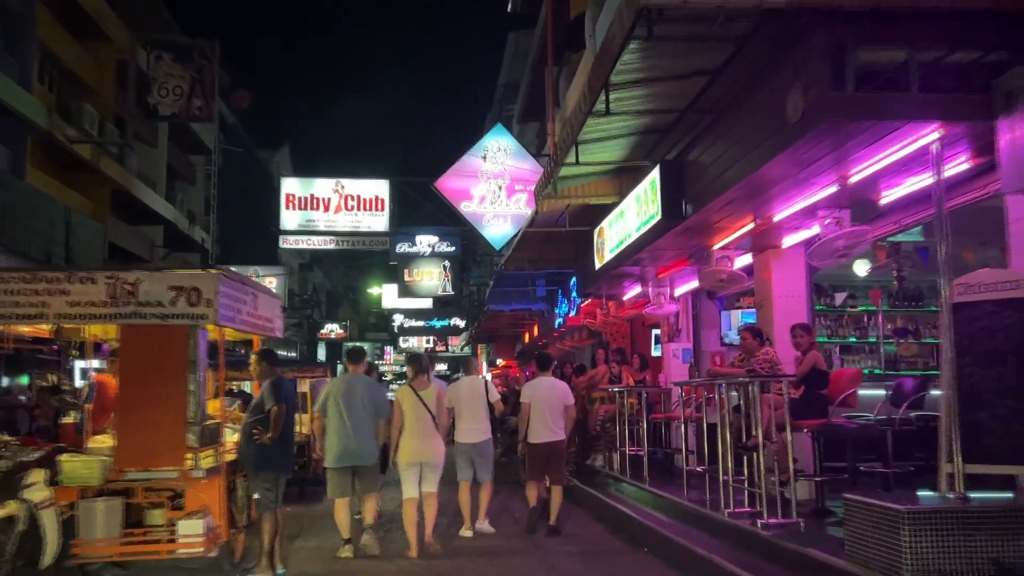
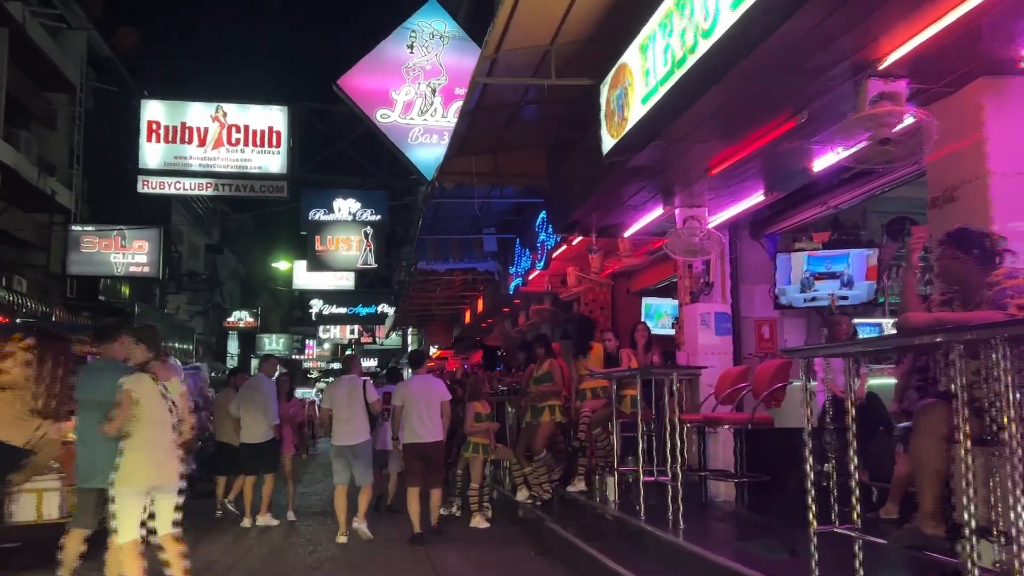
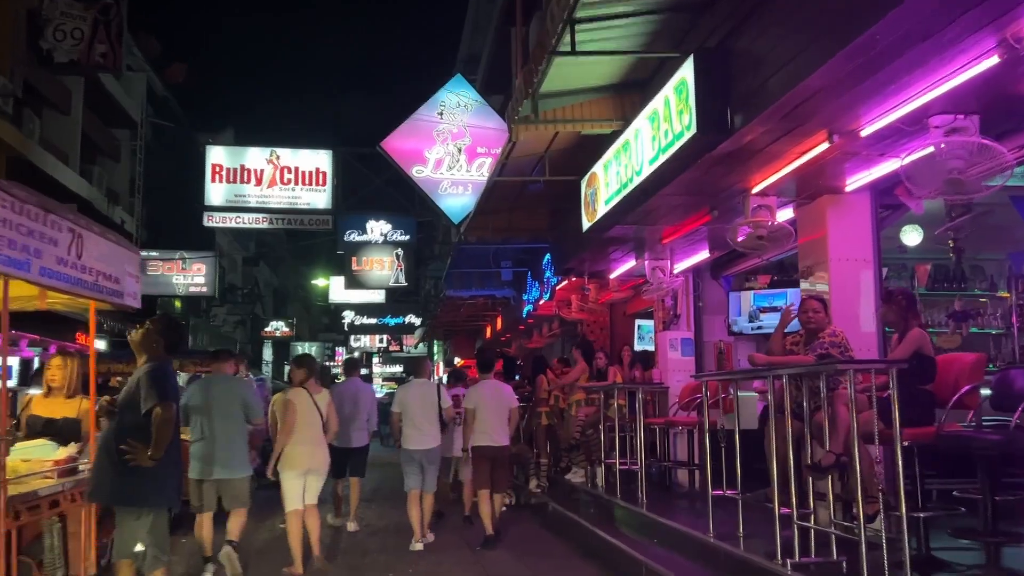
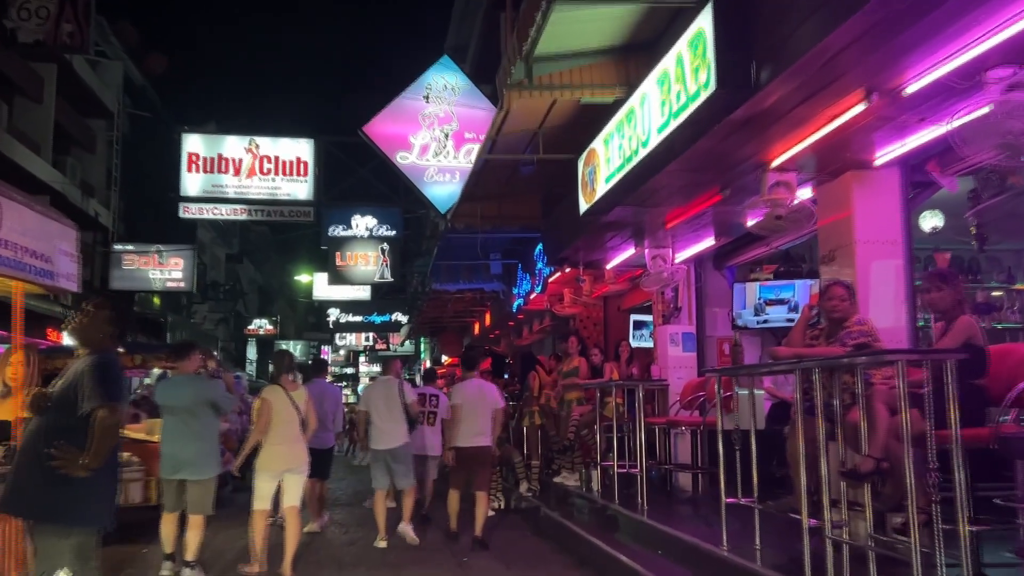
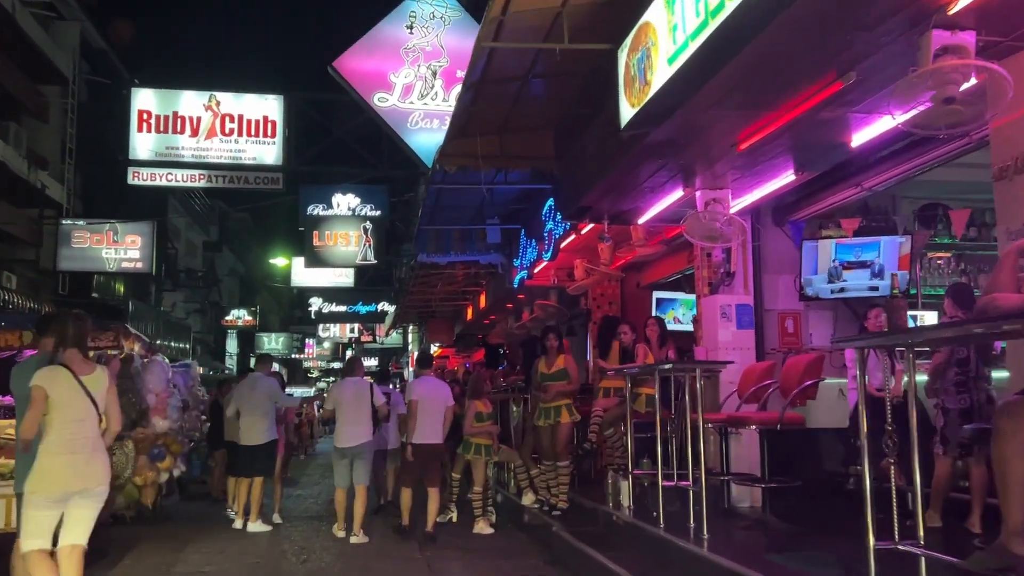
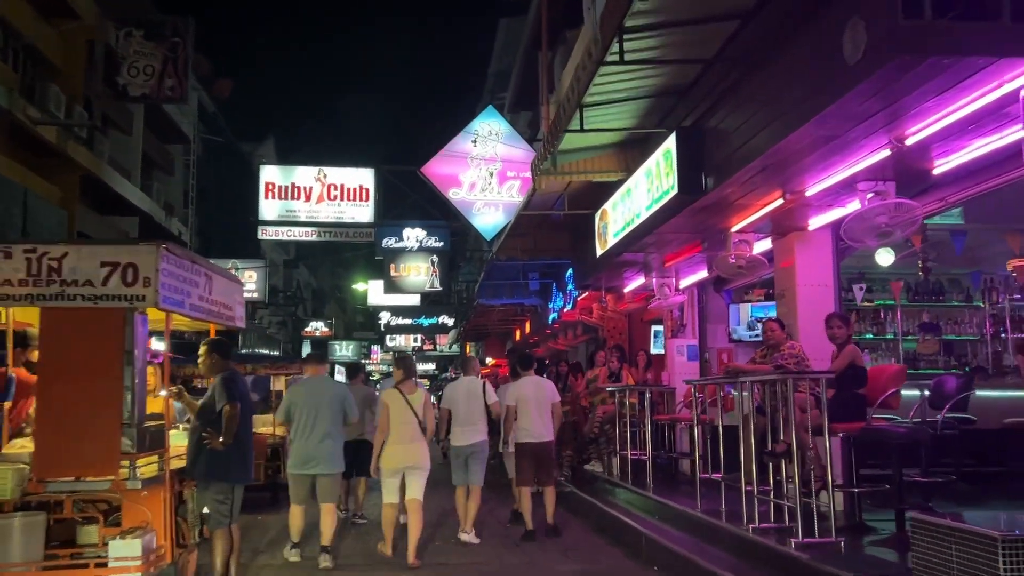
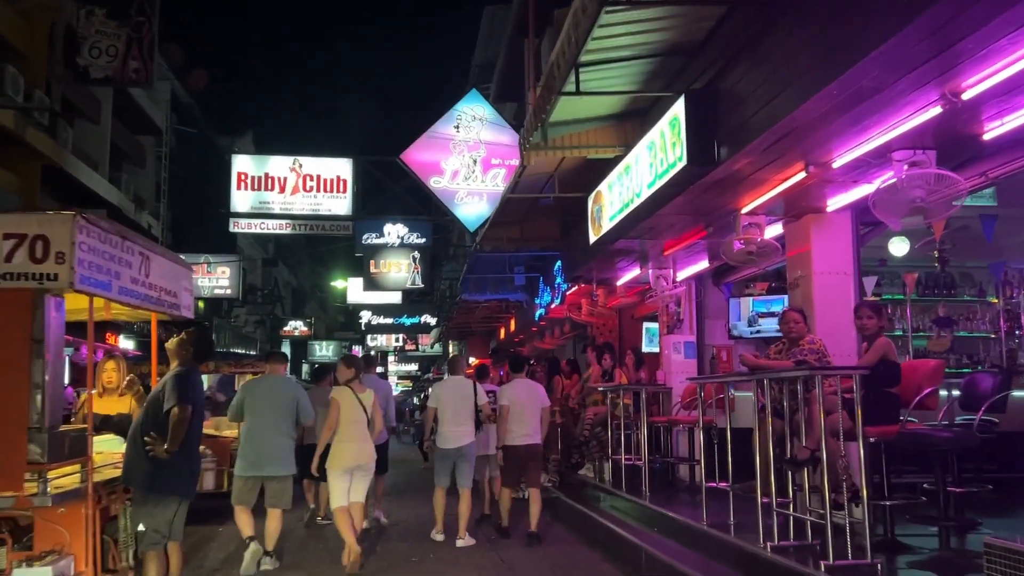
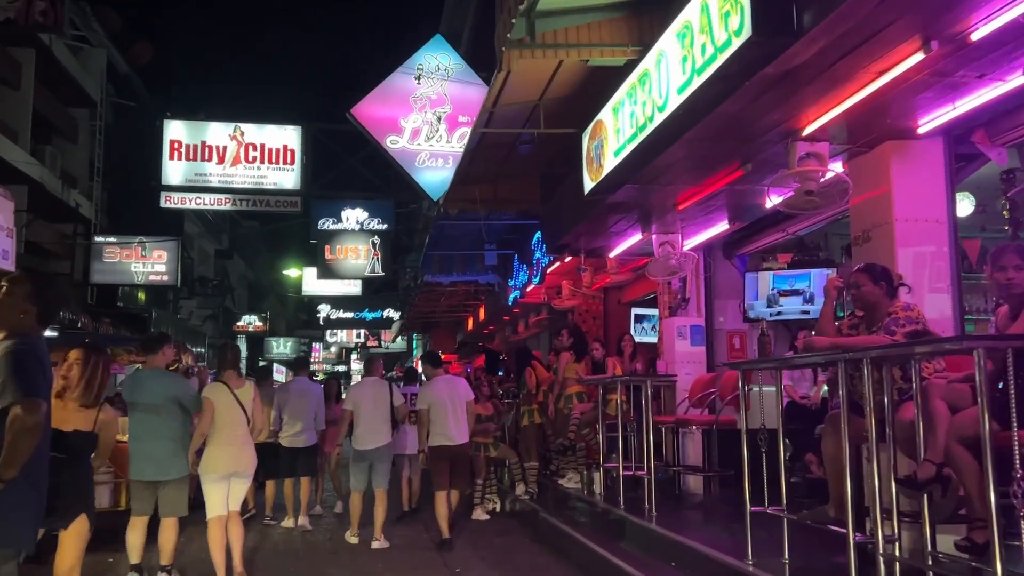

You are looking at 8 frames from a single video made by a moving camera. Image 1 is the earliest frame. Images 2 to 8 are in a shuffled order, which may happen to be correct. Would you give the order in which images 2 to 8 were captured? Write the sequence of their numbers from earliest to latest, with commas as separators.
6, 7, 3, 4, 8, 2, 5
